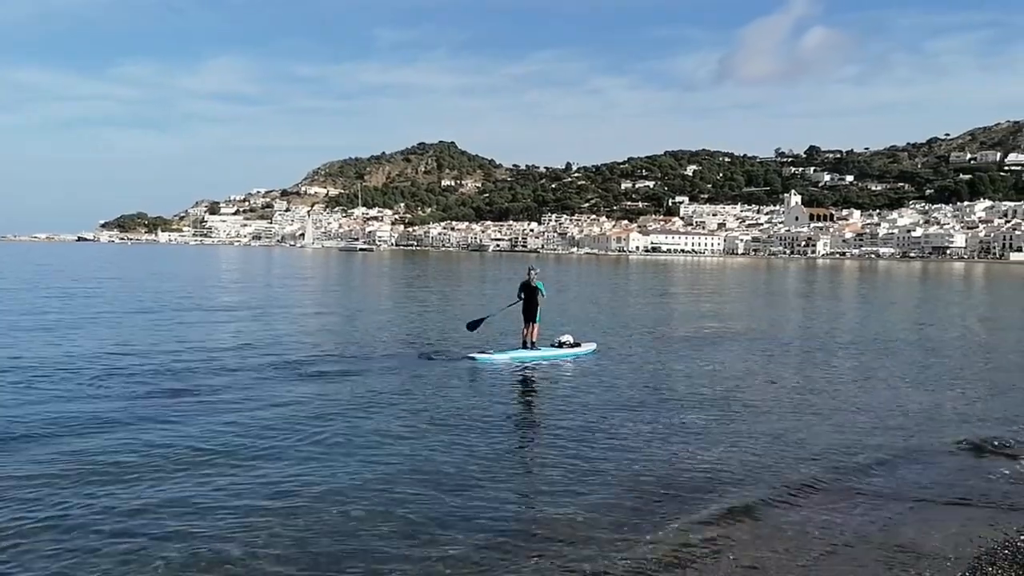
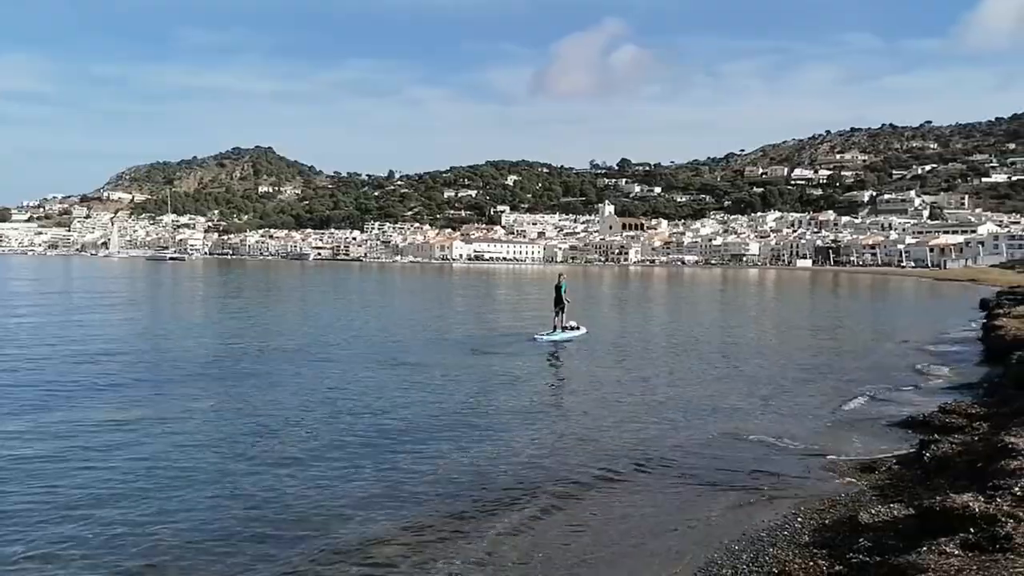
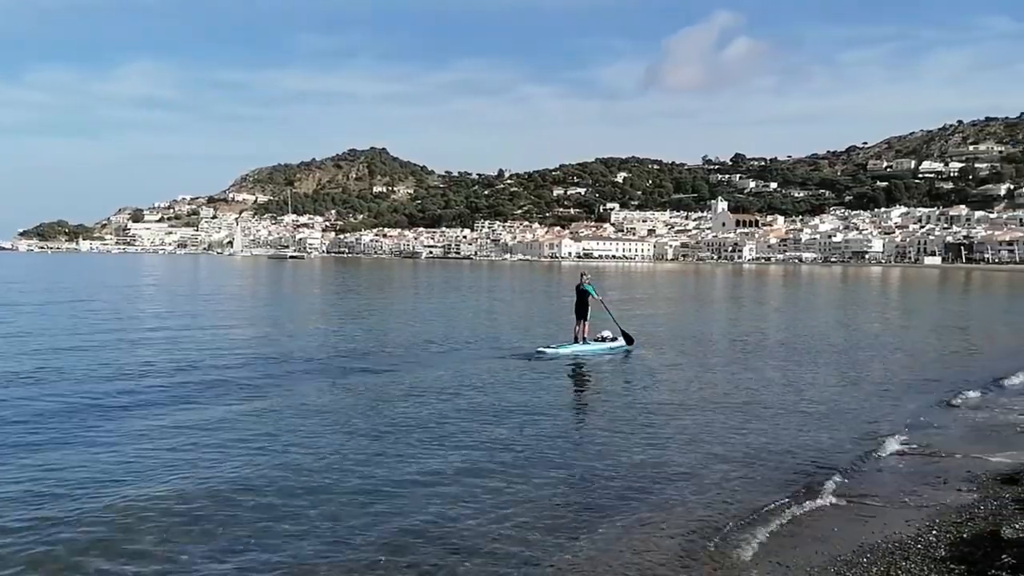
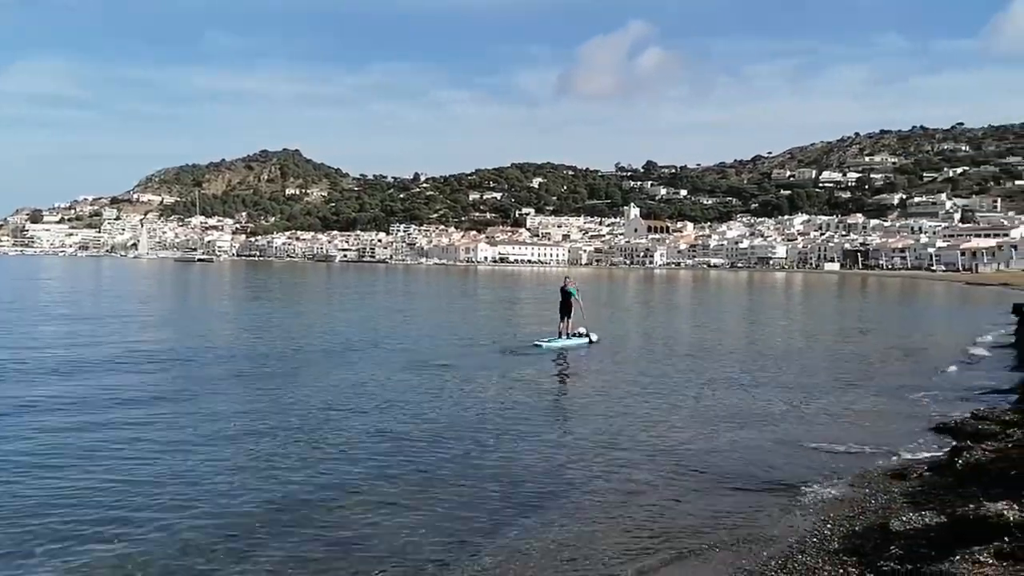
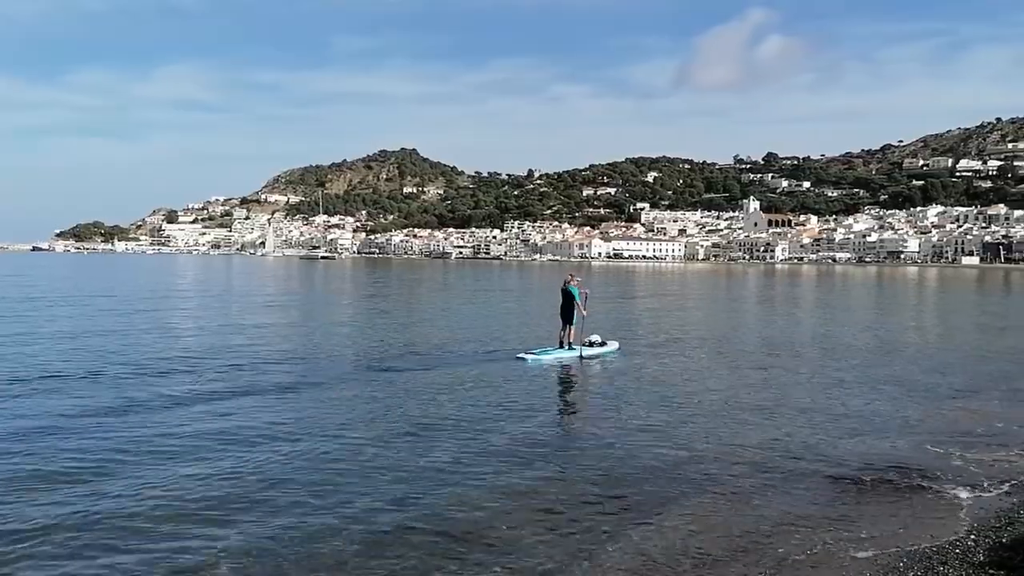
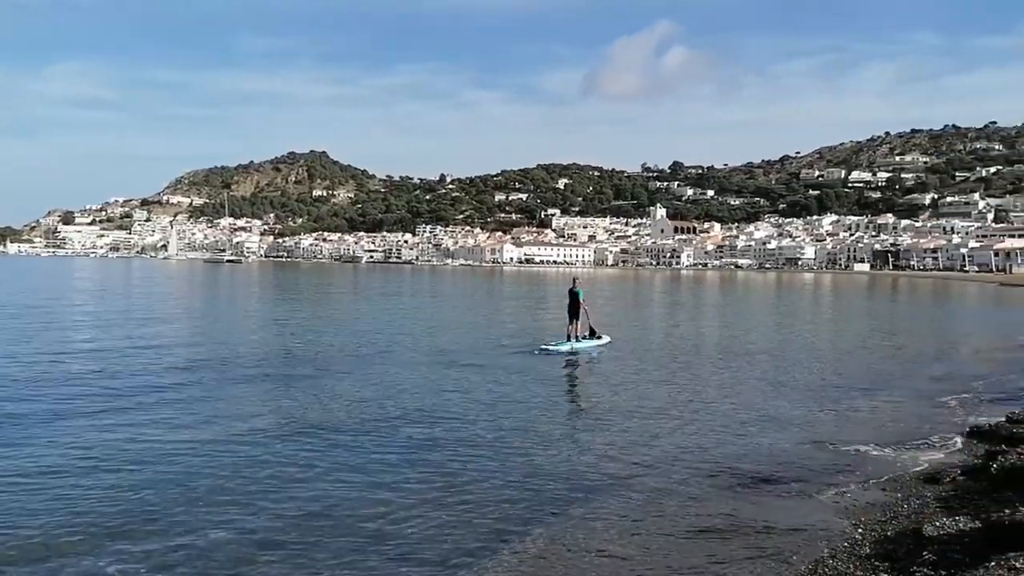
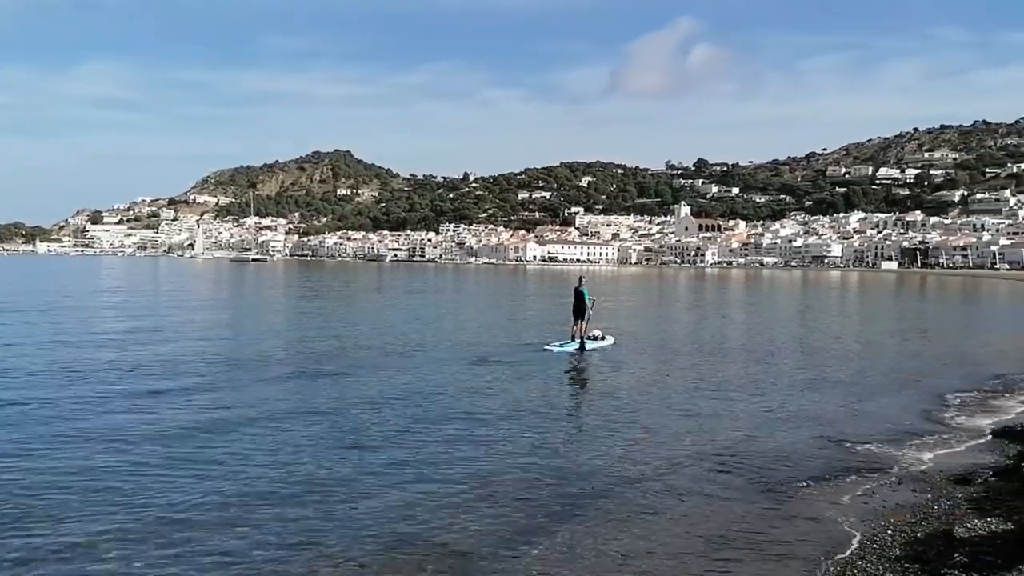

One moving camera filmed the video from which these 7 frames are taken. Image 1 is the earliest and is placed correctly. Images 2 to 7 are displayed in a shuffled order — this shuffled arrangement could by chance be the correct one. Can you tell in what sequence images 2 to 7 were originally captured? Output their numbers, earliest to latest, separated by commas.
5, 3, 7, 6, 4, 2
